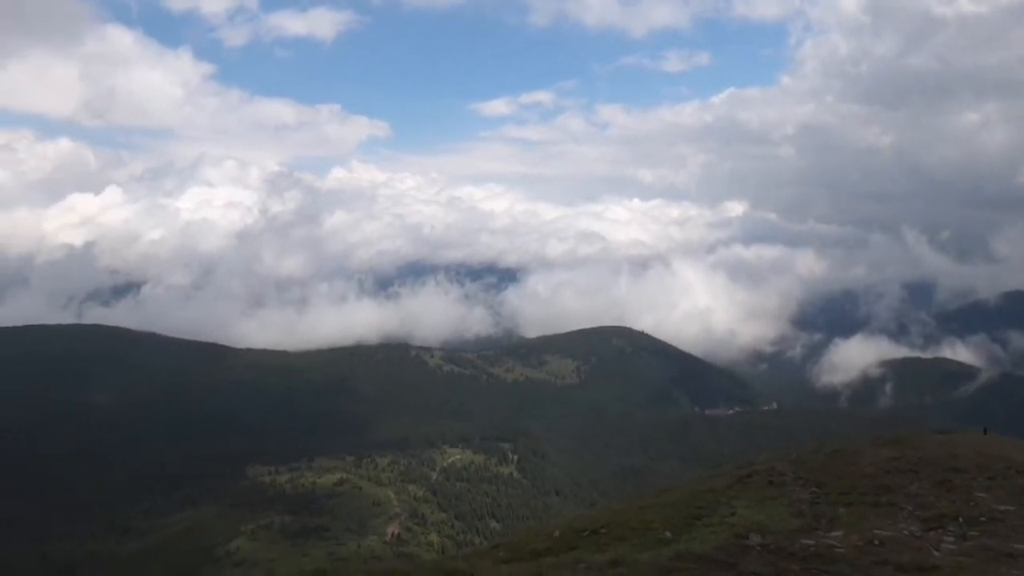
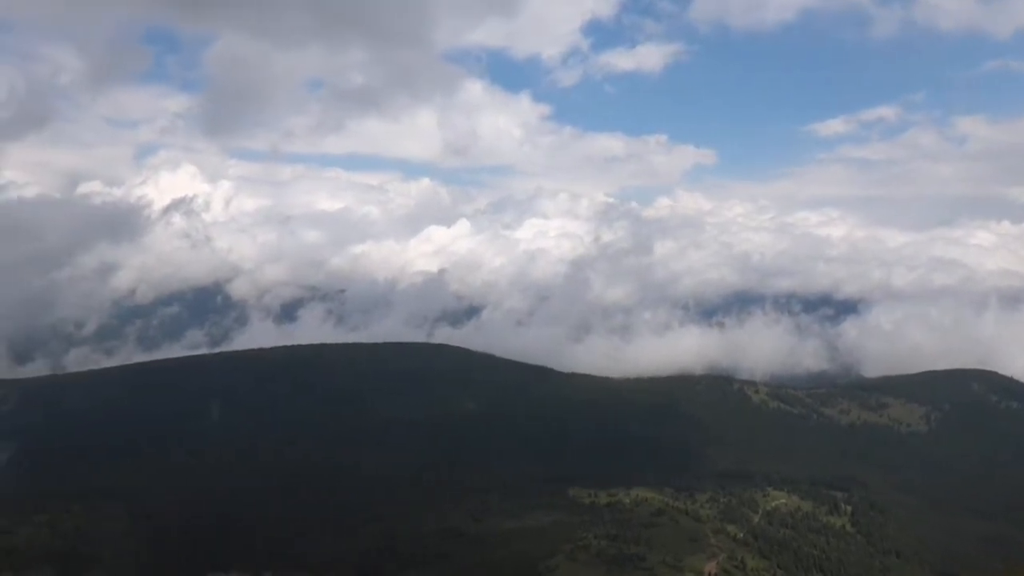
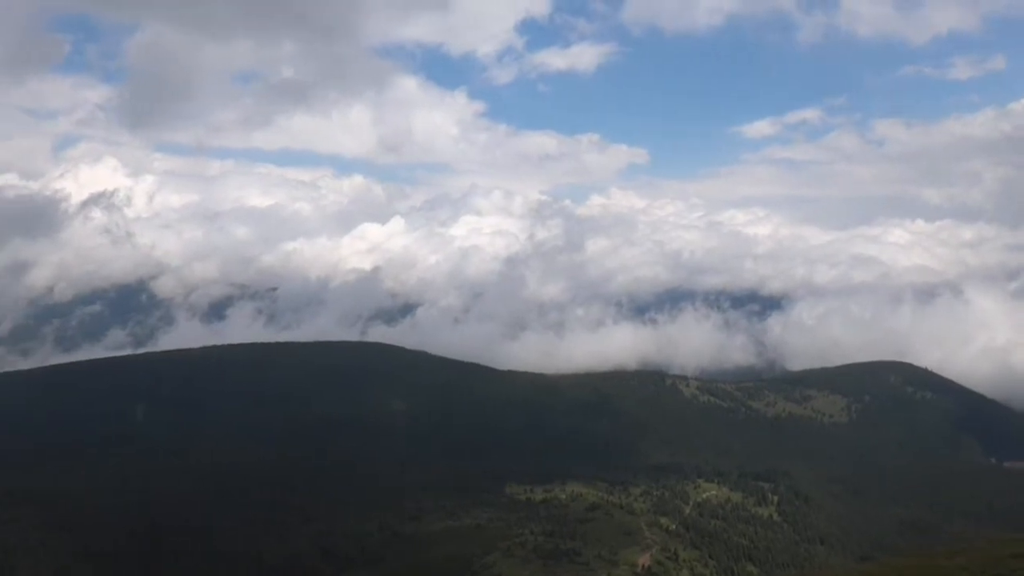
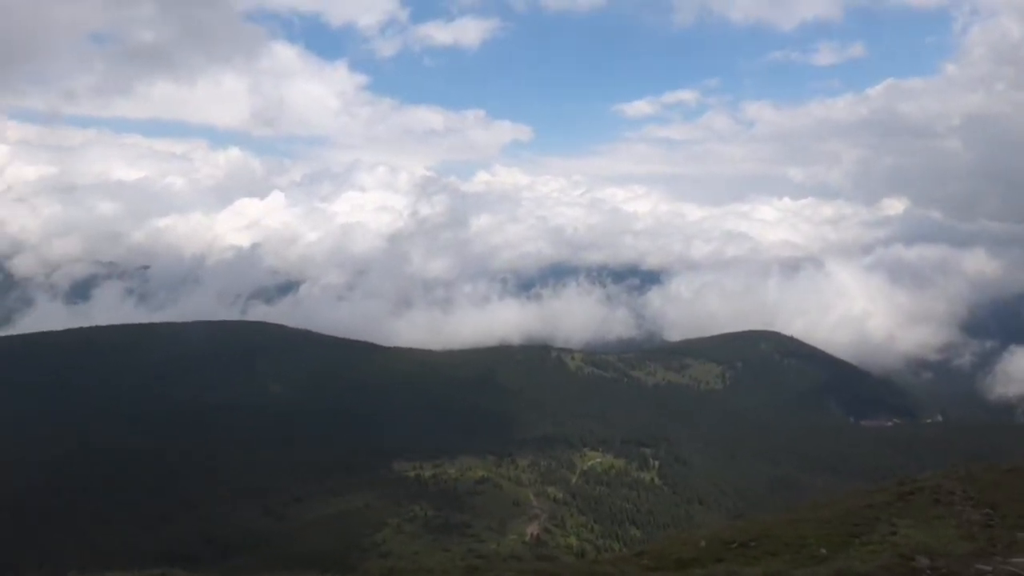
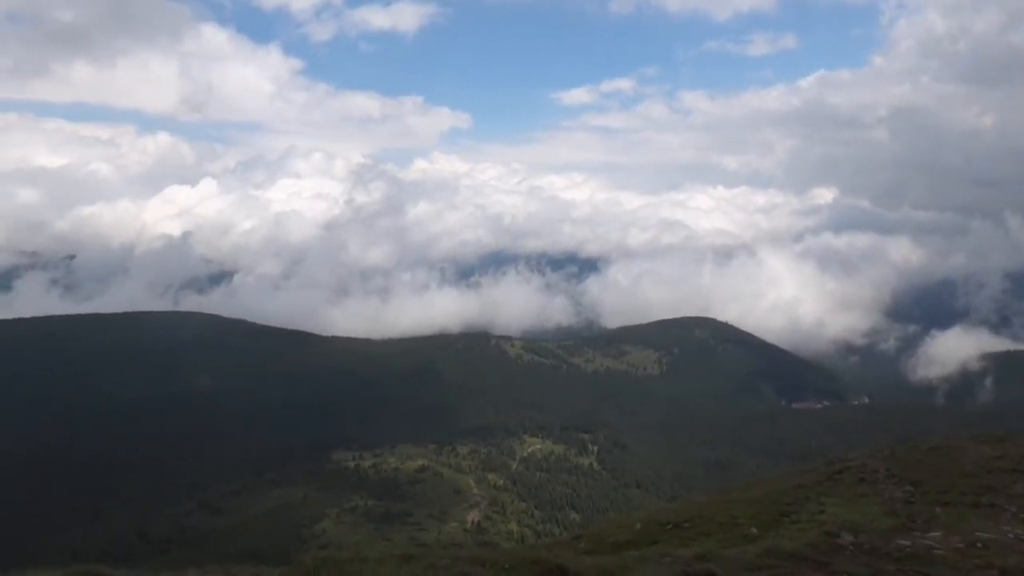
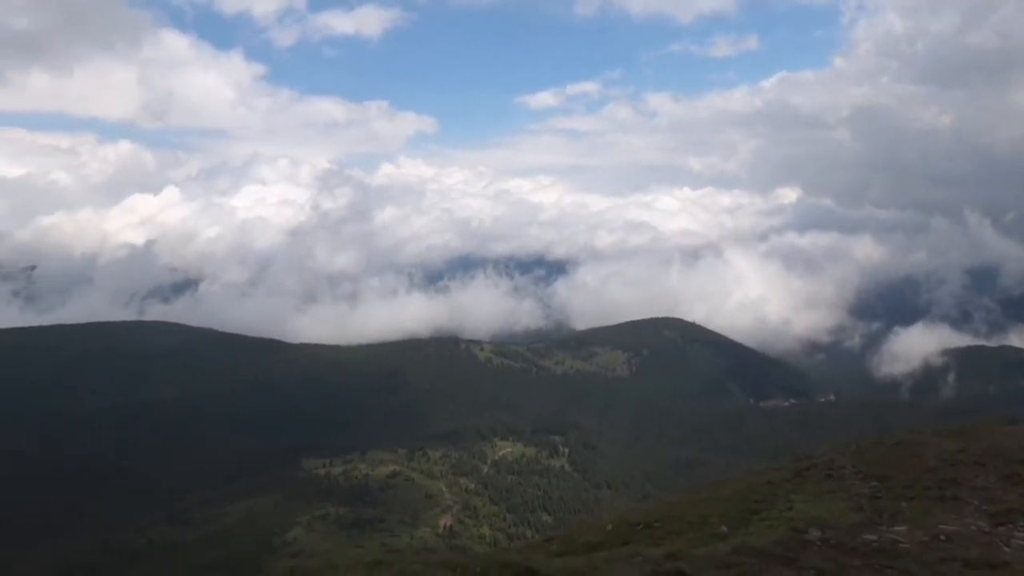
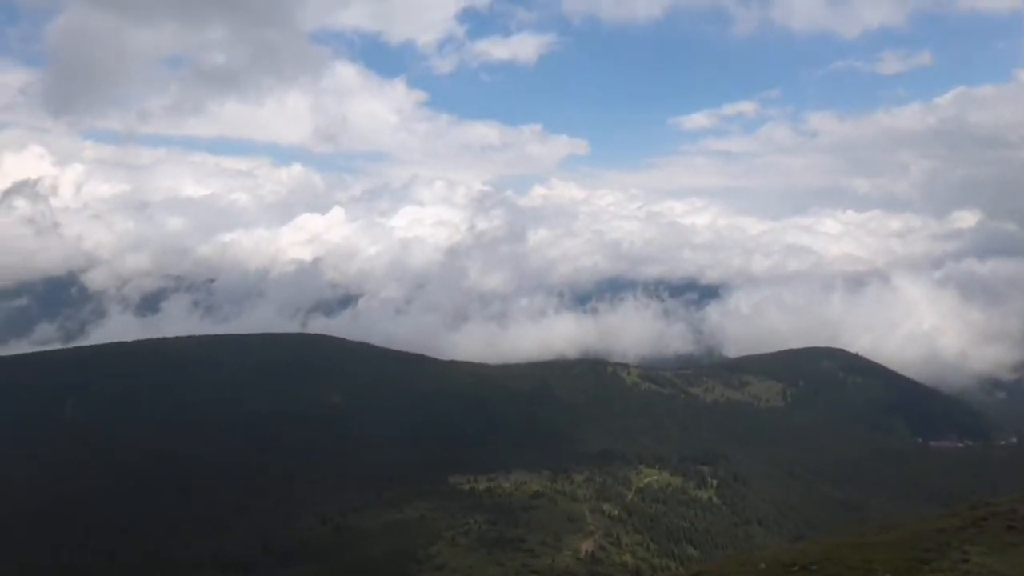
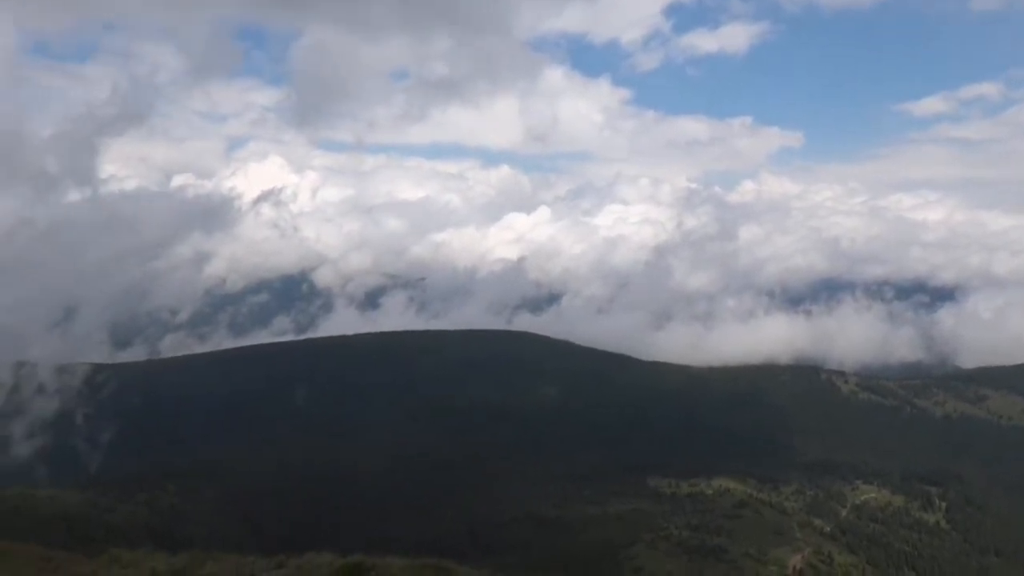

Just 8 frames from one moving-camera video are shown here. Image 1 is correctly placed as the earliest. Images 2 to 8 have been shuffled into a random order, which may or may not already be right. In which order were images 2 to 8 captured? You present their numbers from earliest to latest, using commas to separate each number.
6, 5, 4, 7, 3, 2, 8
